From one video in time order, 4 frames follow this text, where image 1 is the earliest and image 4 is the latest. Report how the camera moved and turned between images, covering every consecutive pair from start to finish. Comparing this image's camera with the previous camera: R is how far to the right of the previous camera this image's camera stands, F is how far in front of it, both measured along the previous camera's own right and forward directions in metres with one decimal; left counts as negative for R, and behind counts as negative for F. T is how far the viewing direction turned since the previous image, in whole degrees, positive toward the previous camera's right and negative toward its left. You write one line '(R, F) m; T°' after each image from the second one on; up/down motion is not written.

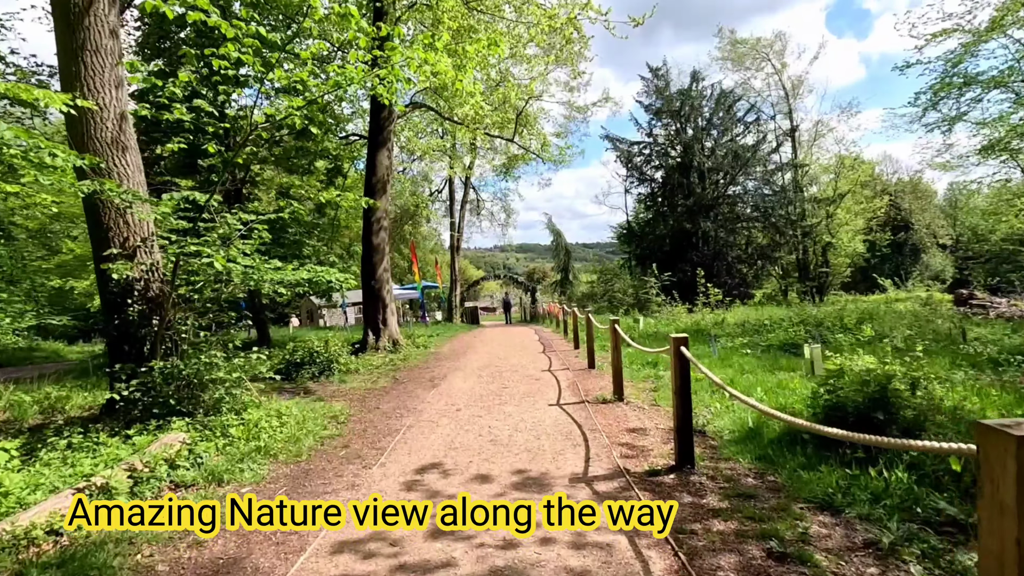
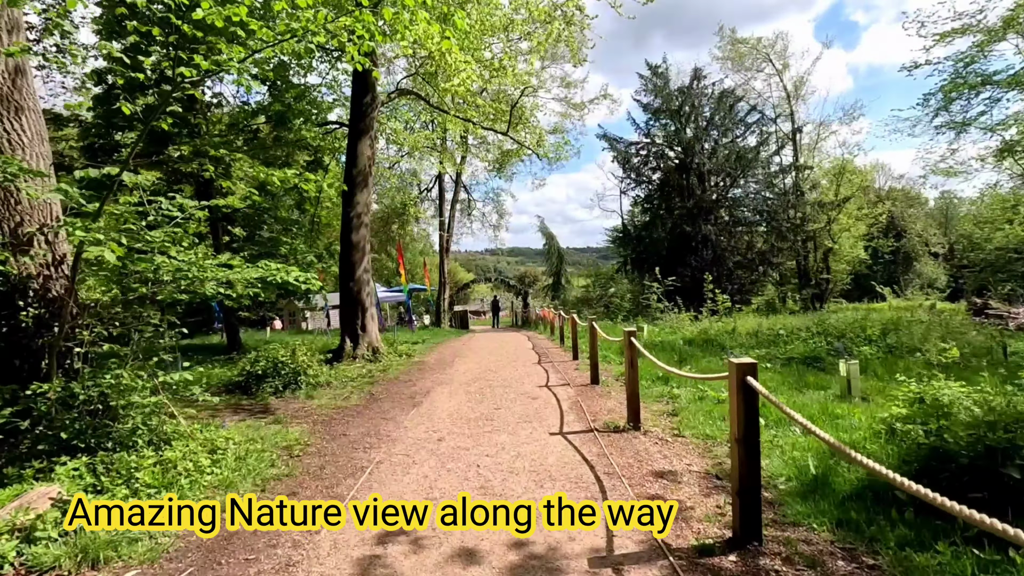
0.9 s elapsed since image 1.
(0.0, +1.1) m; +1°
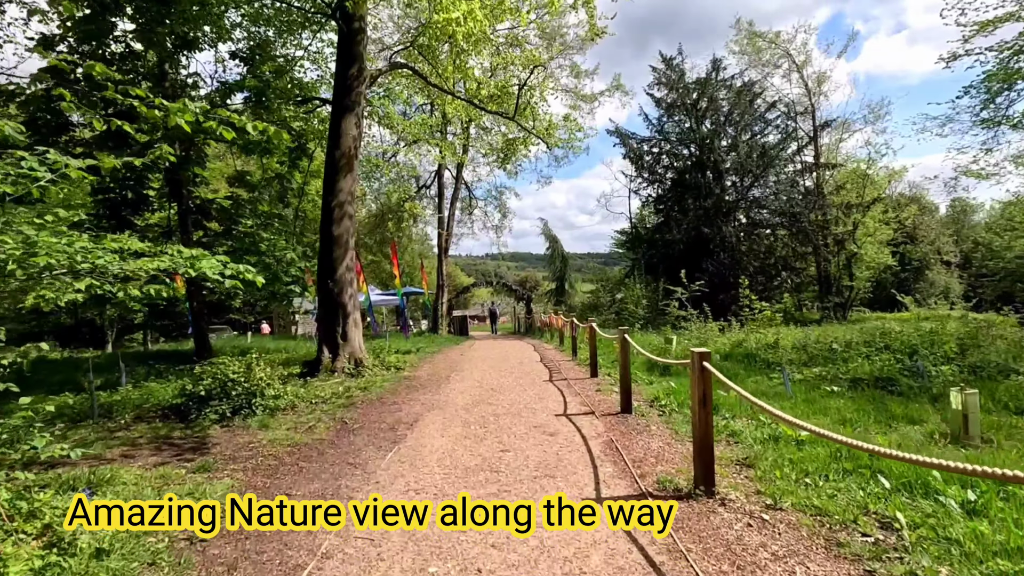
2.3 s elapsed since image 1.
(-0.1, +1.7) m; 0°
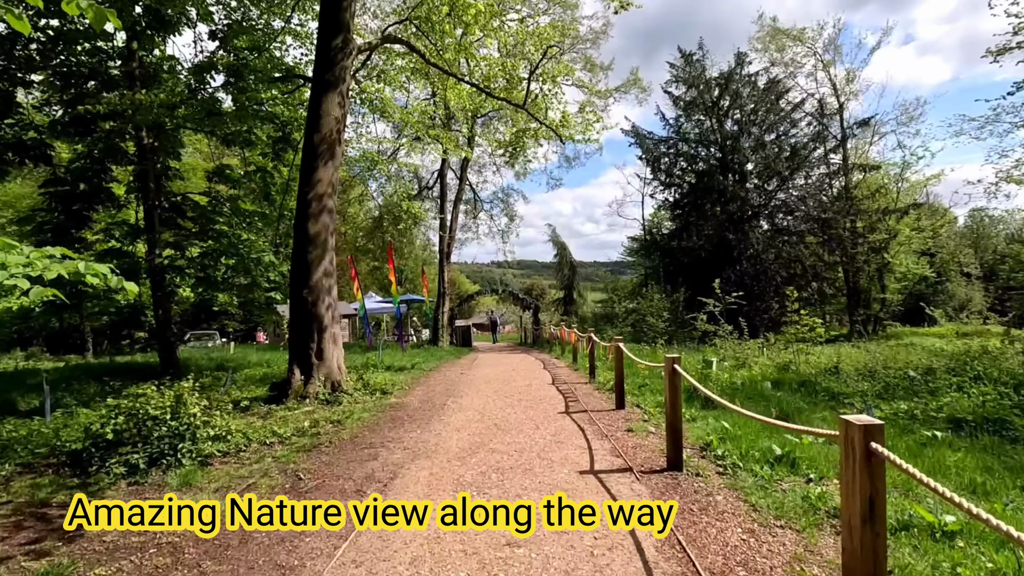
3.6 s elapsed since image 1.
(-0.1, +1.7) m; -1°
